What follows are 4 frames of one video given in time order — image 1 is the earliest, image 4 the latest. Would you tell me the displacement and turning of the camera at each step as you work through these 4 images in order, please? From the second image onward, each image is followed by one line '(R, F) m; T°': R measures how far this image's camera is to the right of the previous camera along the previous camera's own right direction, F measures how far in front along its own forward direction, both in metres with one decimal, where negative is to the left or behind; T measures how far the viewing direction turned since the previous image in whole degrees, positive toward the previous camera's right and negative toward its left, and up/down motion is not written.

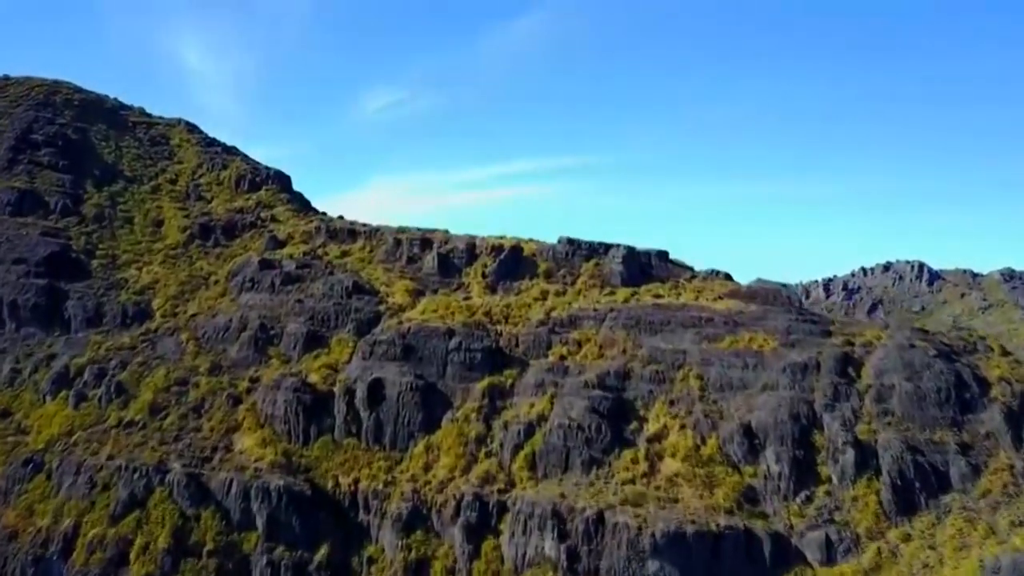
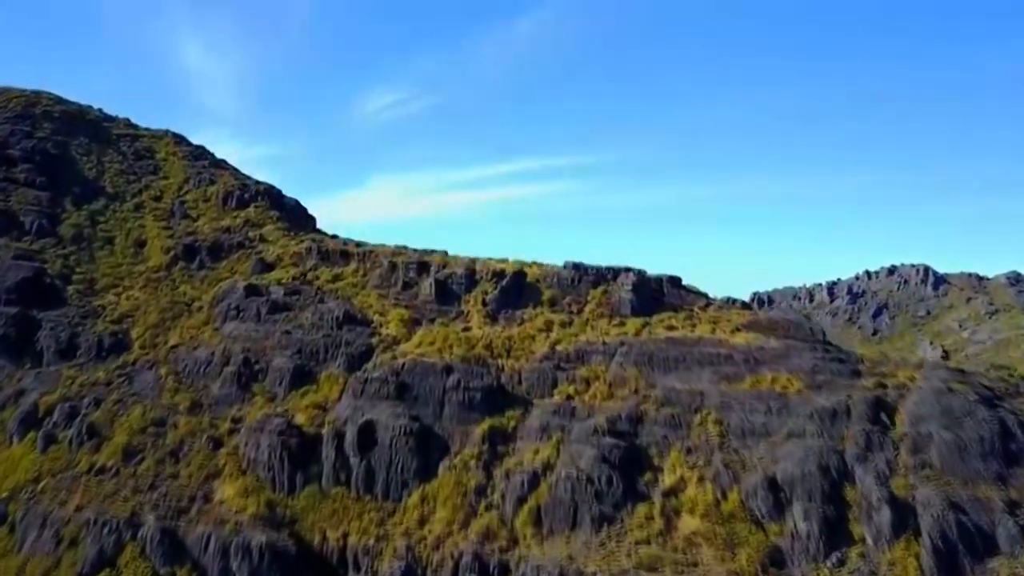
(-0.2, +6.6) m; 0°
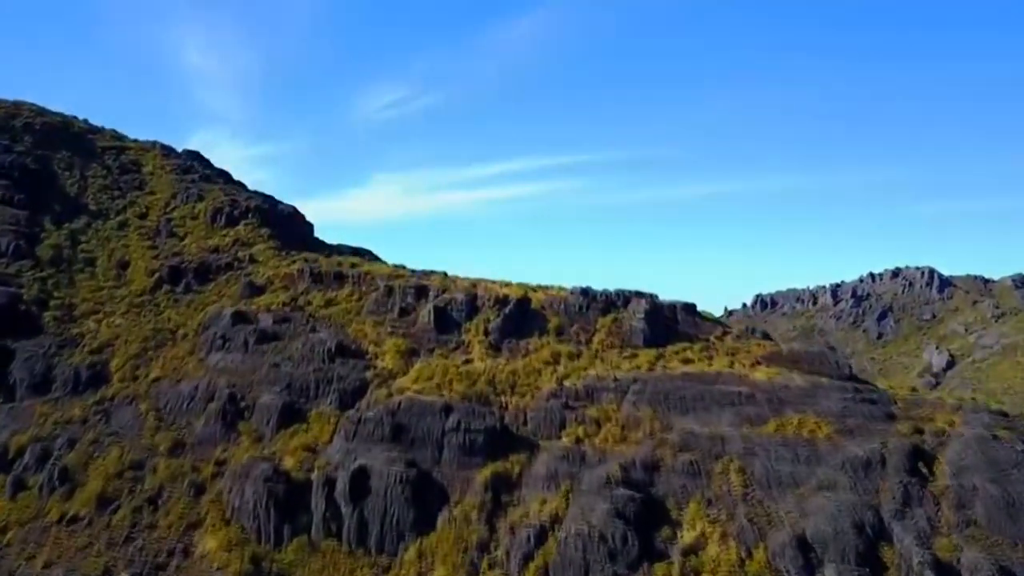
(-0.3, +6.1) m; 0°
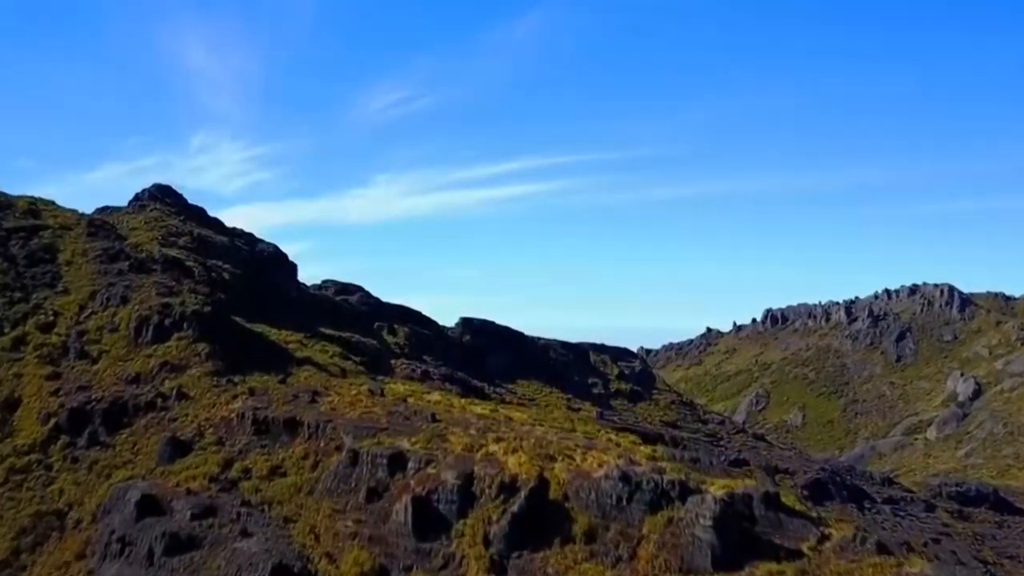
(-0.7, +26.7) m; 0°
